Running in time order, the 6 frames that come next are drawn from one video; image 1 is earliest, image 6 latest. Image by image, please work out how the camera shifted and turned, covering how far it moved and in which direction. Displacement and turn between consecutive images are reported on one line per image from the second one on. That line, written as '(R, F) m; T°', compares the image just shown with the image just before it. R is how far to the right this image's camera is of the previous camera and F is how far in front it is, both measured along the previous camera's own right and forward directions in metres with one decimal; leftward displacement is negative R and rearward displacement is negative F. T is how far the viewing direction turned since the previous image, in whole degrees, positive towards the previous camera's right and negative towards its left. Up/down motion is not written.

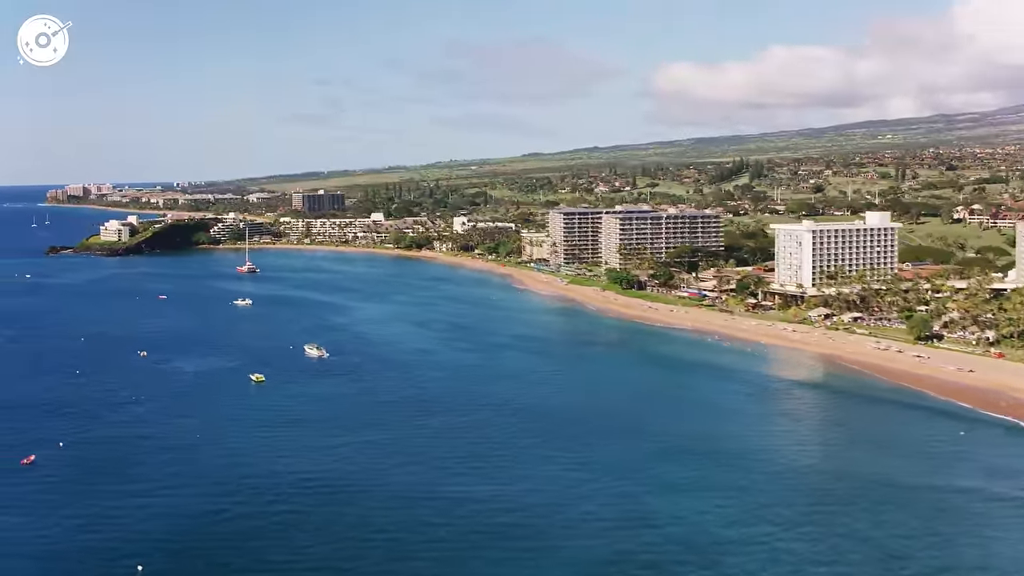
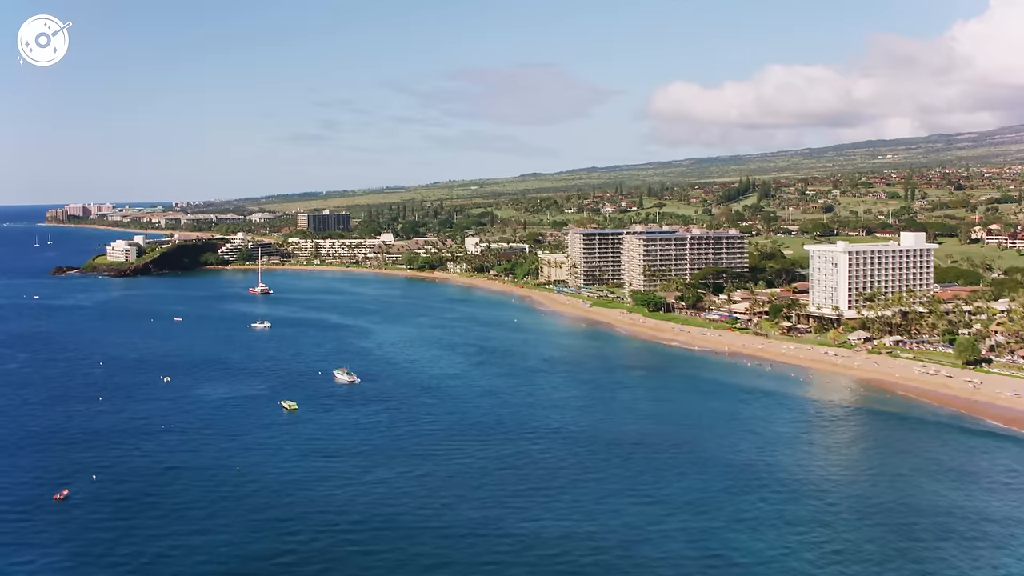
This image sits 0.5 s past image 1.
(-0.9, +0.7) m; 0°
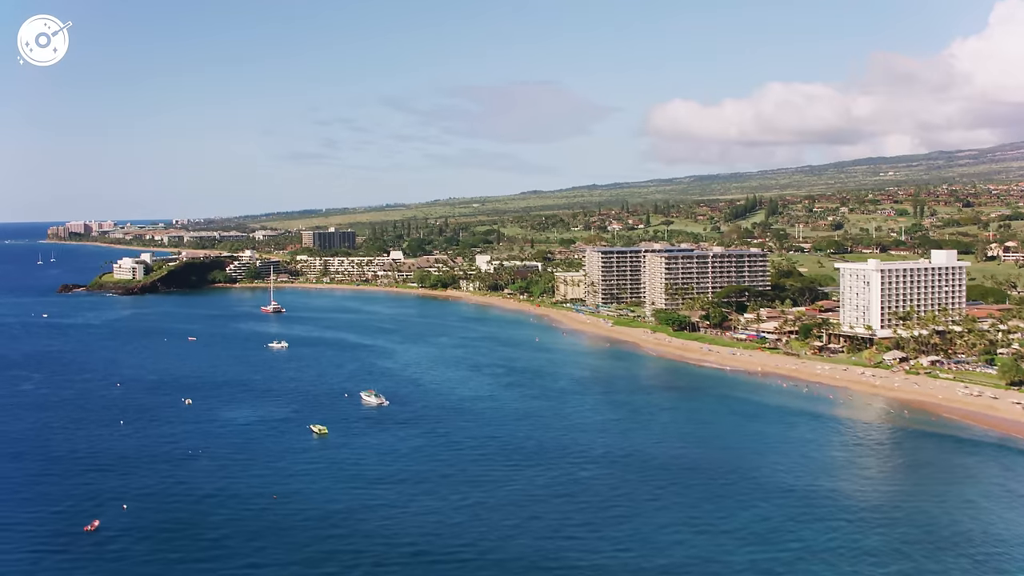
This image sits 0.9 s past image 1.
(-0.7, +0.6) m; 0°
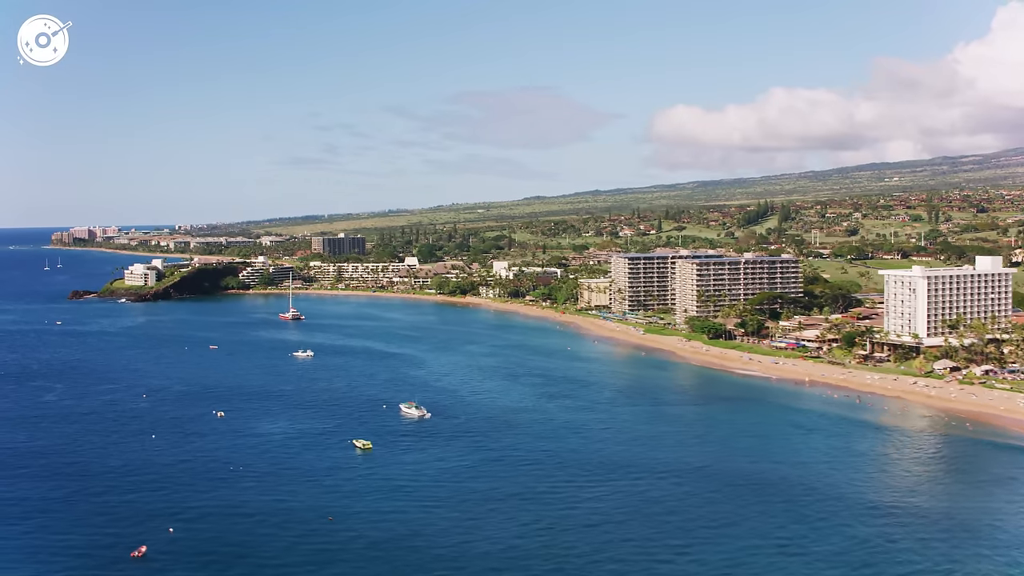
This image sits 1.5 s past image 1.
(-0.9, +0.8) m; 0°
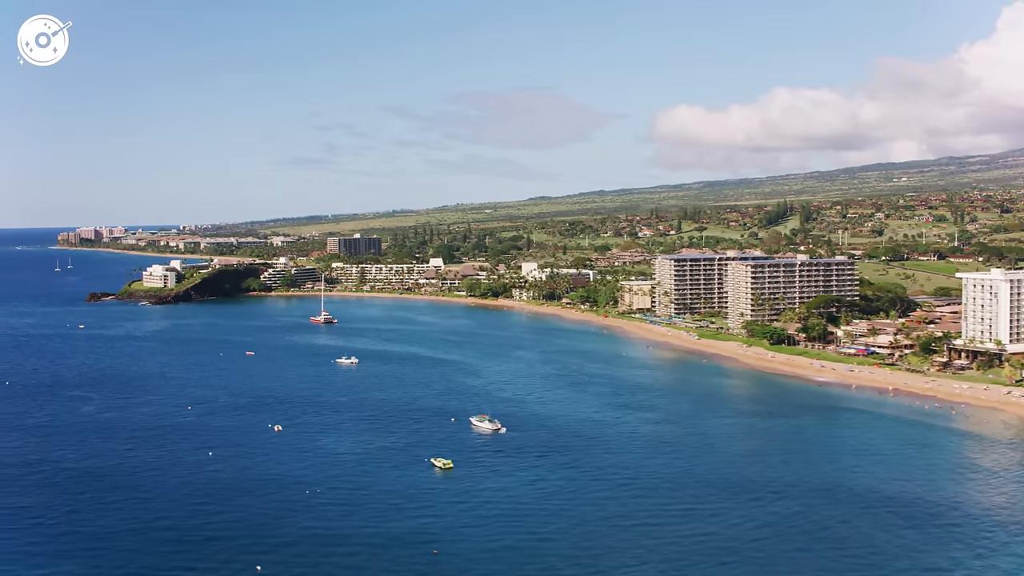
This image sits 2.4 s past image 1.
(-1.4, +1.3) m; 0°
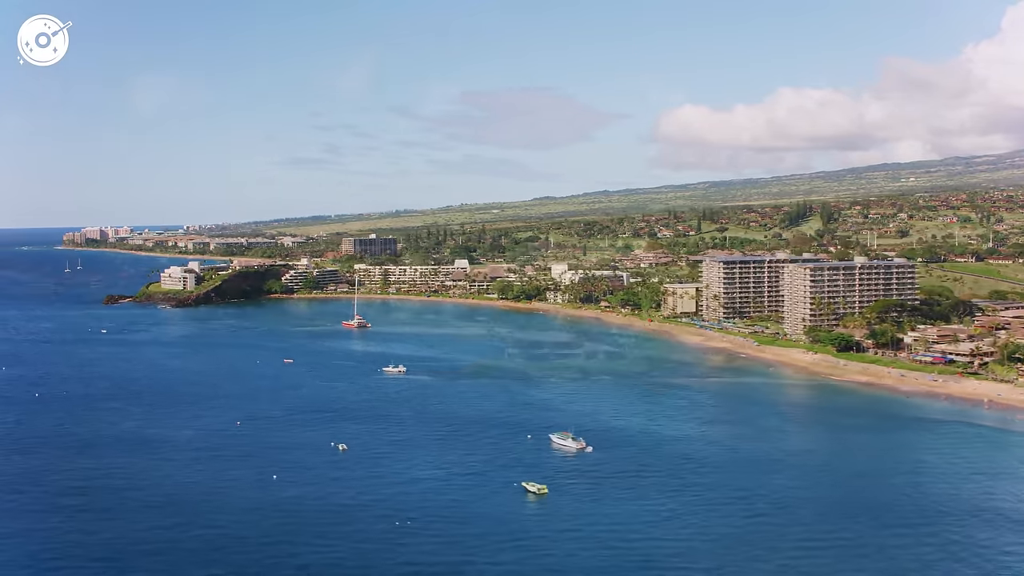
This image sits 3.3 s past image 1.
(-1.4, +1.4) m; 0°
